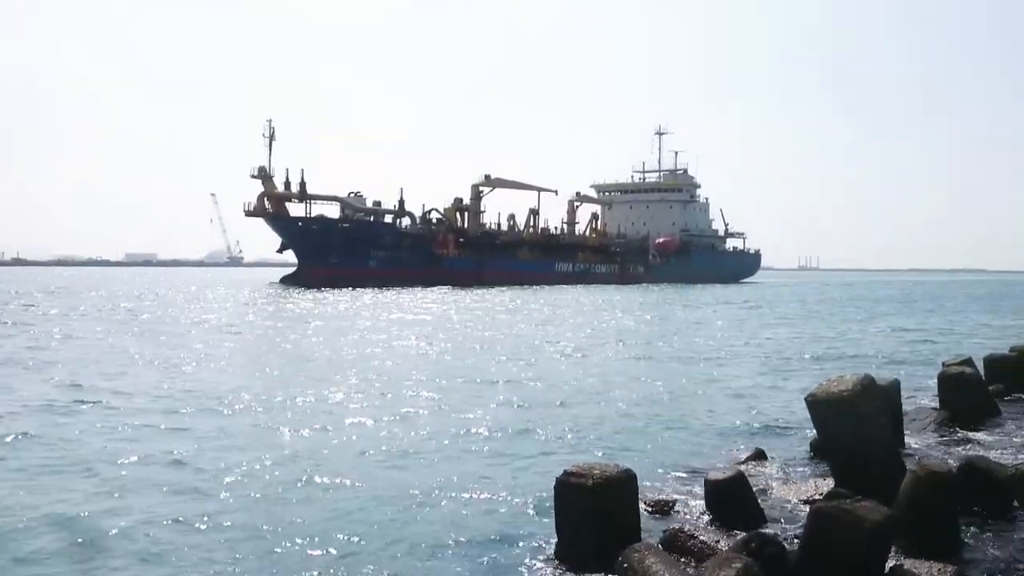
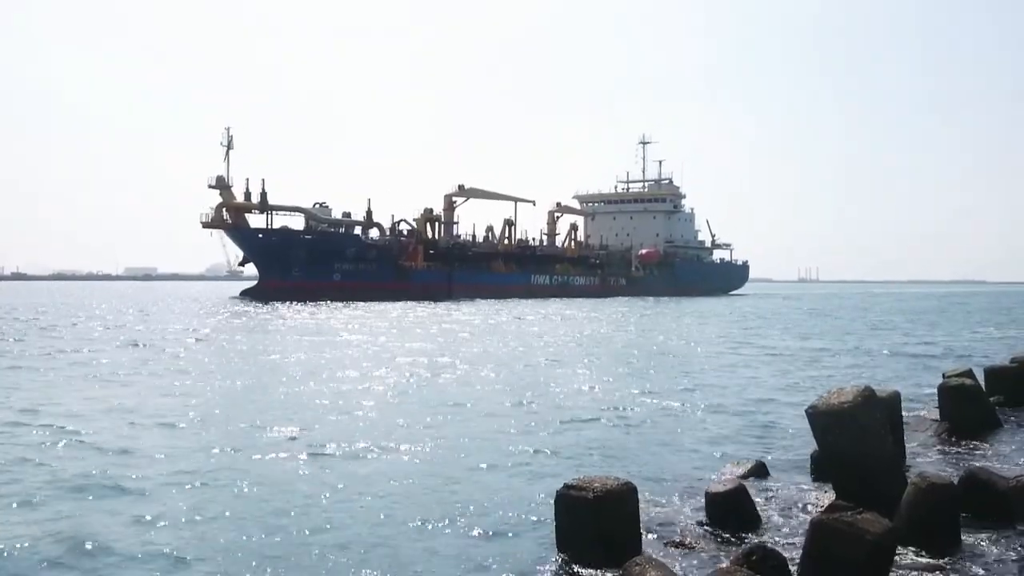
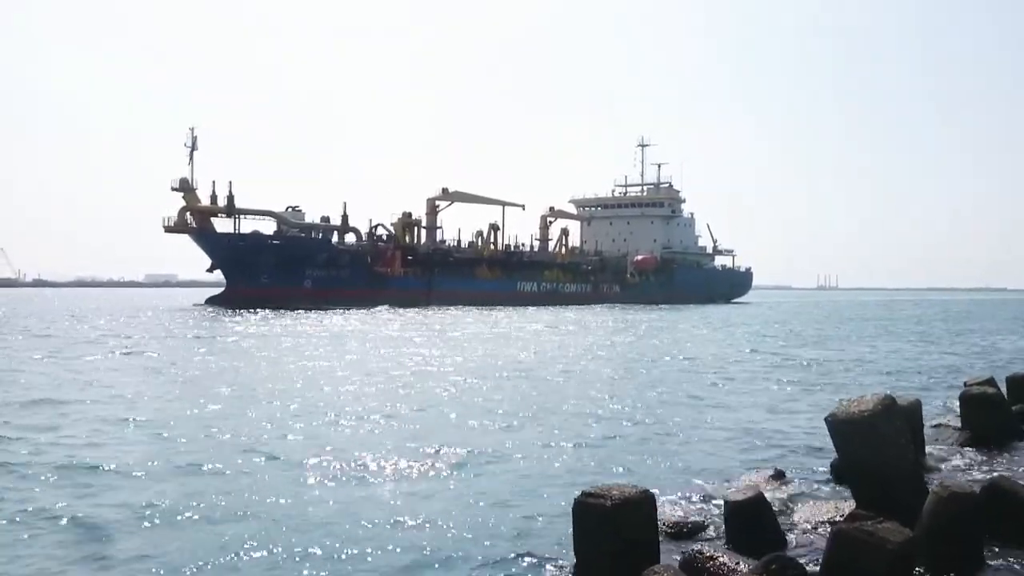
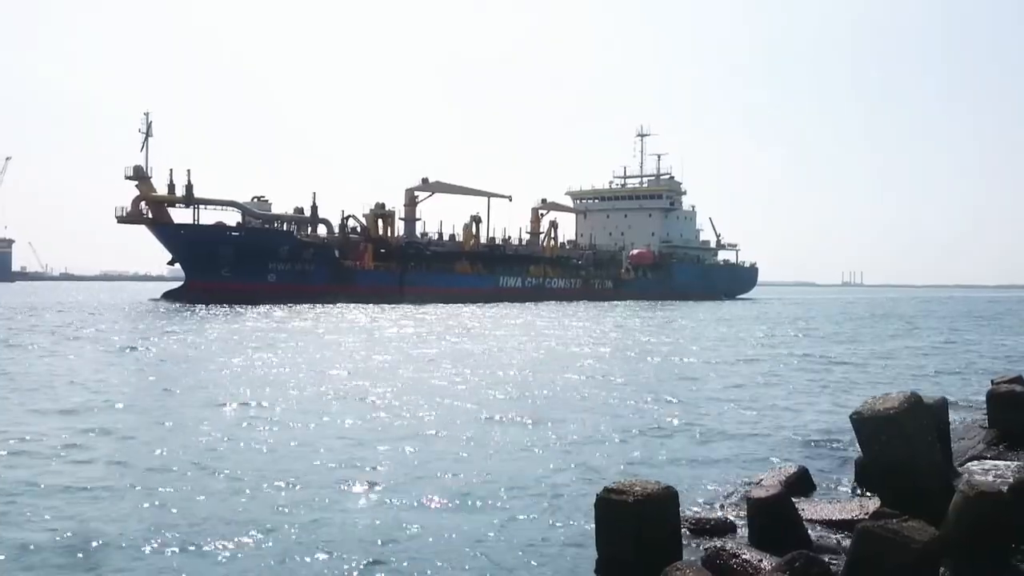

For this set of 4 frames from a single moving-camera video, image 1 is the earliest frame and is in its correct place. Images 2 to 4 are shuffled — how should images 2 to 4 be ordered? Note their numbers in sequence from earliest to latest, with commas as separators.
2, 3, 4
